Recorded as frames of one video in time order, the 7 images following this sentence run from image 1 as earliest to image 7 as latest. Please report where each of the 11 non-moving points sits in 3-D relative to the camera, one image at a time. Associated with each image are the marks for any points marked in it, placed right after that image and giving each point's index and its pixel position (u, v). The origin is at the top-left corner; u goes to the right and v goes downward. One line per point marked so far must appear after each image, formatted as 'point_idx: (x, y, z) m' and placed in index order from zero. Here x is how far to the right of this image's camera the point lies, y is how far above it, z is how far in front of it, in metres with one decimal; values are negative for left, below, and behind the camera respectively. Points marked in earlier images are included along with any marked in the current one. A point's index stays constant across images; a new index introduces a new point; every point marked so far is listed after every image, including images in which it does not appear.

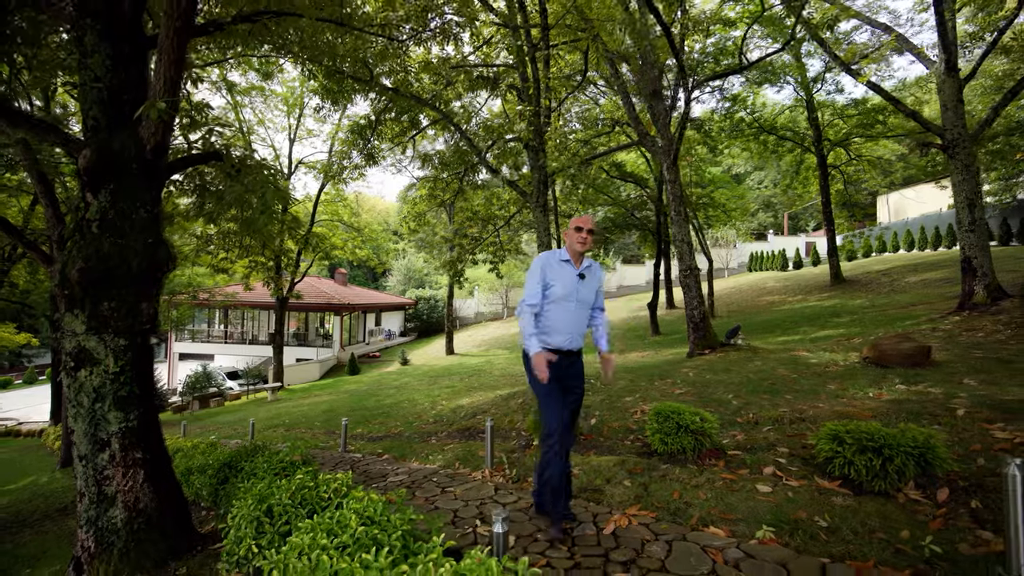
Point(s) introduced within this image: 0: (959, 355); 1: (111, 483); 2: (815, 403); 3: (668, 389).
0: (+5.2, -0.8, +5.8) m
1: (-2.2, -1.1, +2.8) m
2: (+2.6, -1.0, +4.3) m
3: (+1.8, -1.2, +5.7) m
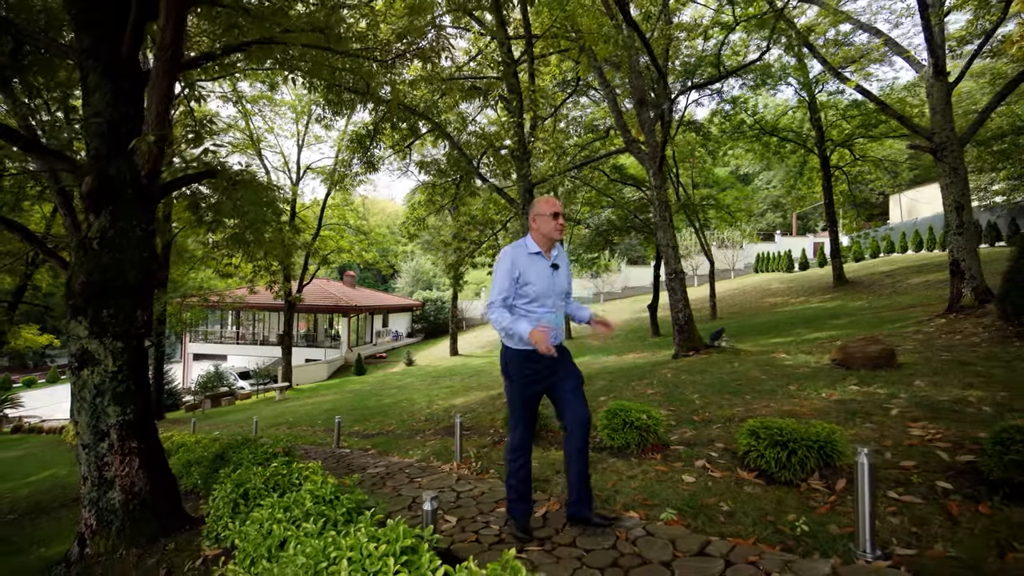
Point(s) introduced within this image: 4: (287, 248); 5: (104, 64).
0: (+4.9, -0.8, +5.9) m
1: (-2.5, -1.1, +3.2) m
2: (+2.3, -1.0, +4.6) m
3: (+1.6, -1.2, +6.0) m
4: (-3.7, +0.6, +8.1) m
5: (-2.7, +1.5, +3.3) m
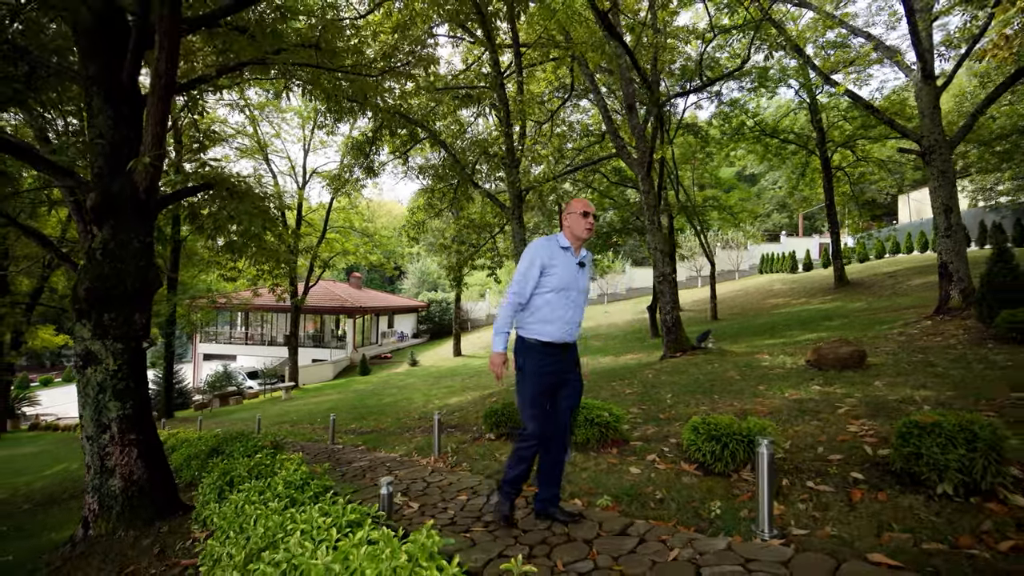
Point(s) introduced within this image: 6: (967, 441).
0: (+4.7, -0.9, +6.1) m
1: (-2.8, -1.2, +3.5) m
2: (+2.1, -1.1, +4.8) m
3: (+1.4, -1.3, +6.3) m
4: (-3.8, +0.6, +8.4) m
5: (-3.0, +1.4, +3.7) m
6: (+2.1, -0.7, +2.3) m
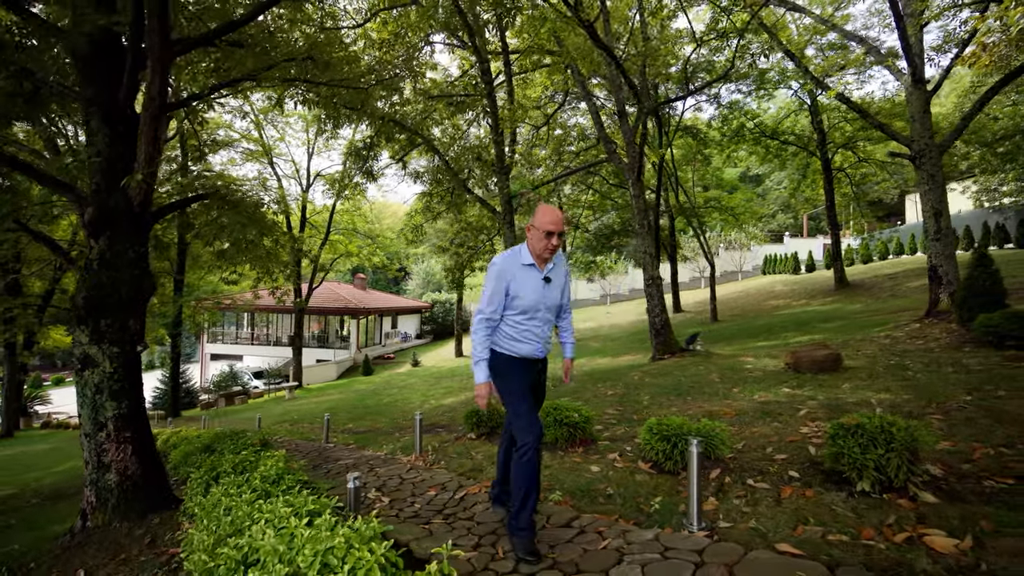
0: (+4.6, -0.9, +6.3) m
1: (-3.0, -1.2, +3.7) m
2: (+1.9, -1.1, +5.0) m
3: (+1.2, -1.3, +6.4) m
4: (-4.0, +0.5, +8.7) m
5: (-3.2, +1.4, +3.9) m
6: (+1.9, -0.8, +2.5) m
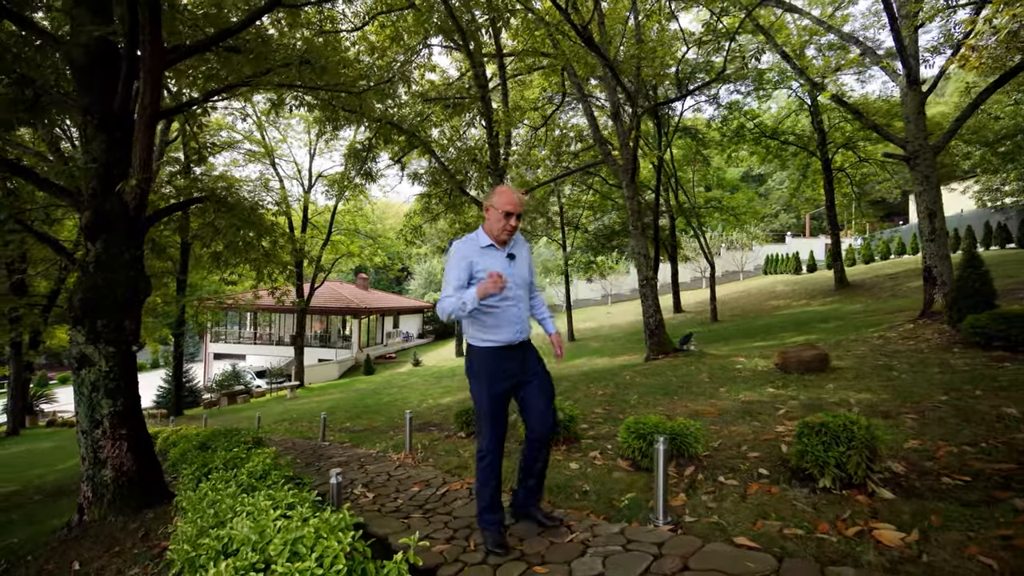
0: (+4.4, -0.9, +6.3) m
1: (-3.1, -1.3, +3.9) m
2: (+1.8, -1.2, +5.0) m
3: (+1.1, -1.3, +6.5) m
4: (-4.1, +0.5, +8.8) m
5: (-3.3, +1.4, +4.0) m
6: (+1.7, -0.8, +2.6) m
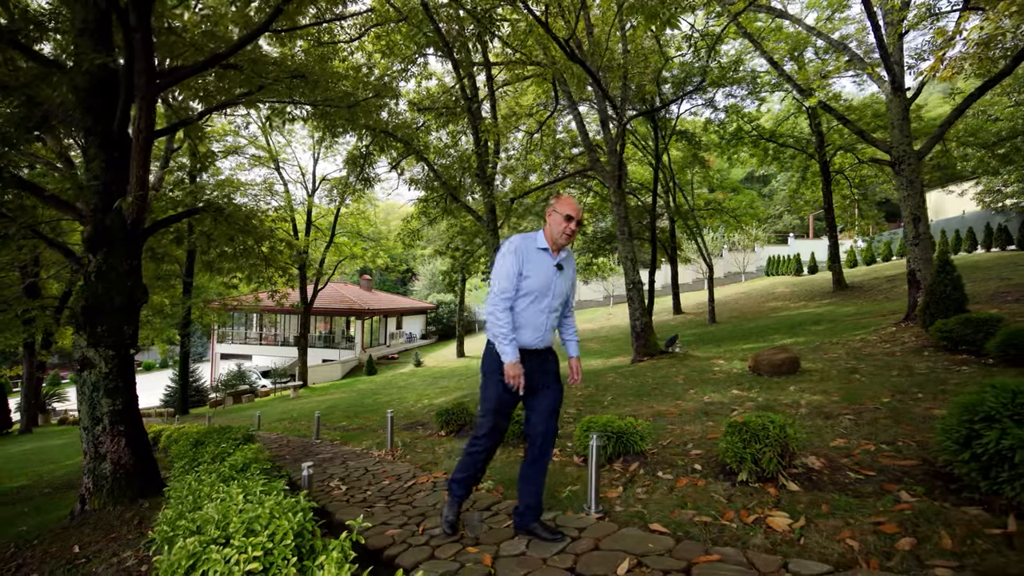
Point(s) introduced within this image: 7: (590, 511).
0: (+4.2, -1.0, +6.5) m
1: (-3.4, -1.3, +4.2) m
2: (+1.5, -1.2, +5.3) m
3: (+0.8, -1.4, +6.8) m
4: (-4.3, +0.4, +9.2) m
5: (-3.6, +1.3, +4.4) m
6: (+1.4, -0.8, +2.8) m
7: (+0.4, -1.2, +2.7) m
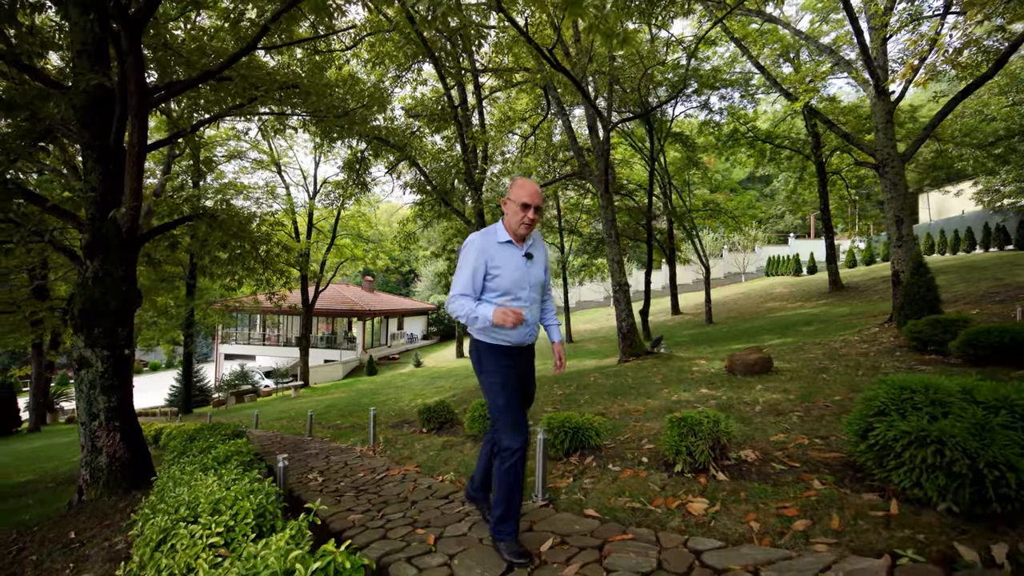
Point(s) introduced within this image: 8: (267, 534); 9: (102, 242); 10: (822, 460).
0: (+4.0, -1.0, +6.7) m
1: (-3.7, -1.4, +4.5) m
2: (+1.3, -1.3, +5.5) m
3: (+0.6, -1.5, +7.0) m
4: (-4.5, +0.4, +9.4) m
5: (-3.9, +1.3, +4.7) m
6: (+1.1, -0.9, +3.1) m
7: (+0.1, -1.2, +3.0) m
8: (-1.1, -1.1, +2.2) m
9: (-3.7, +0.4, +4.5) m
10: (+1.8, -1.0, +2.9) m
